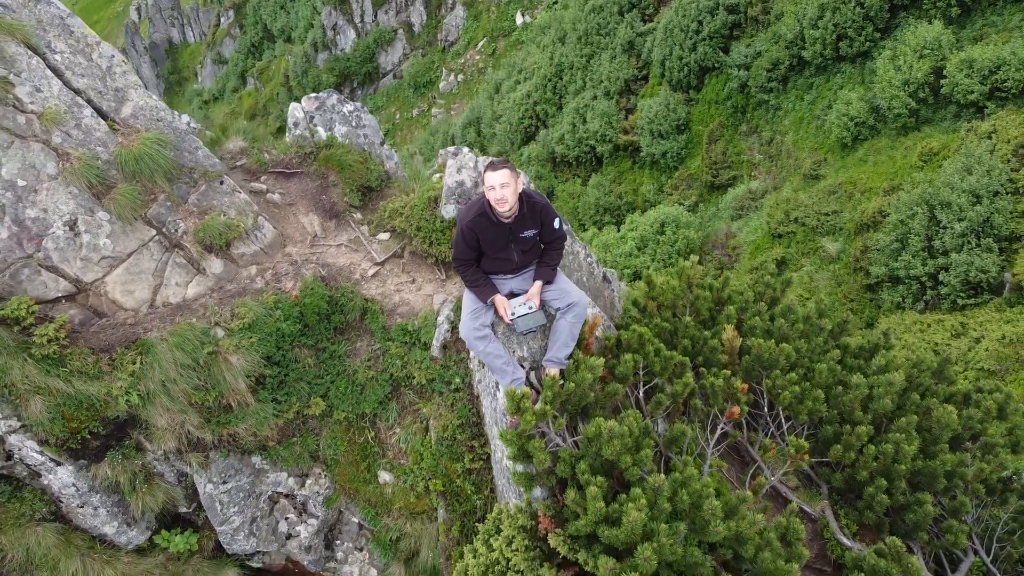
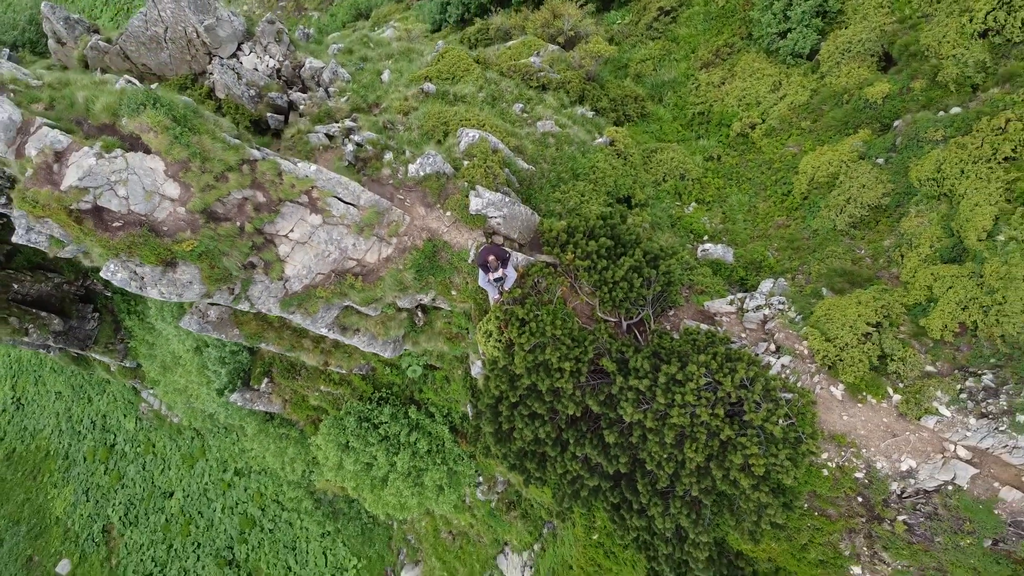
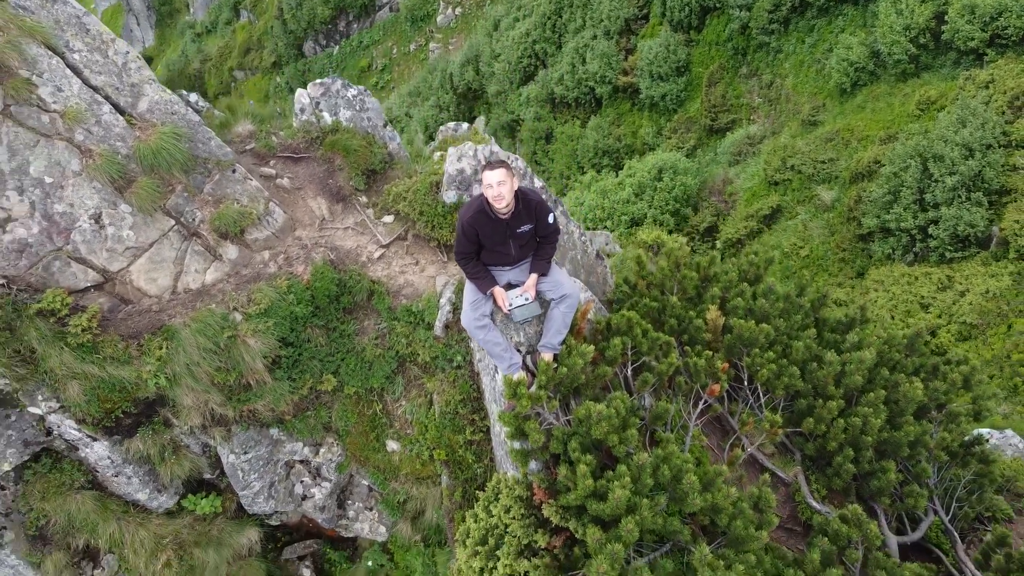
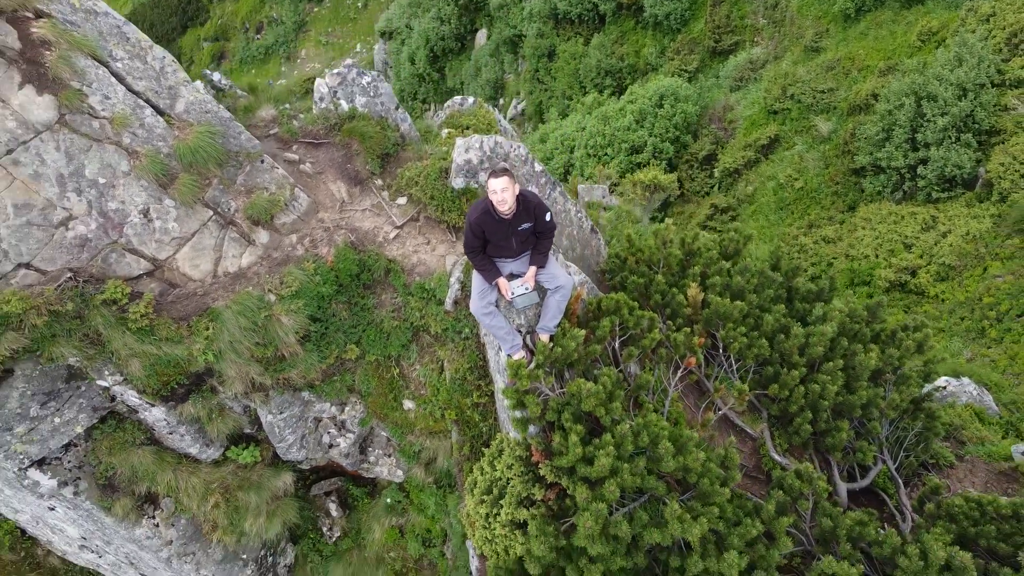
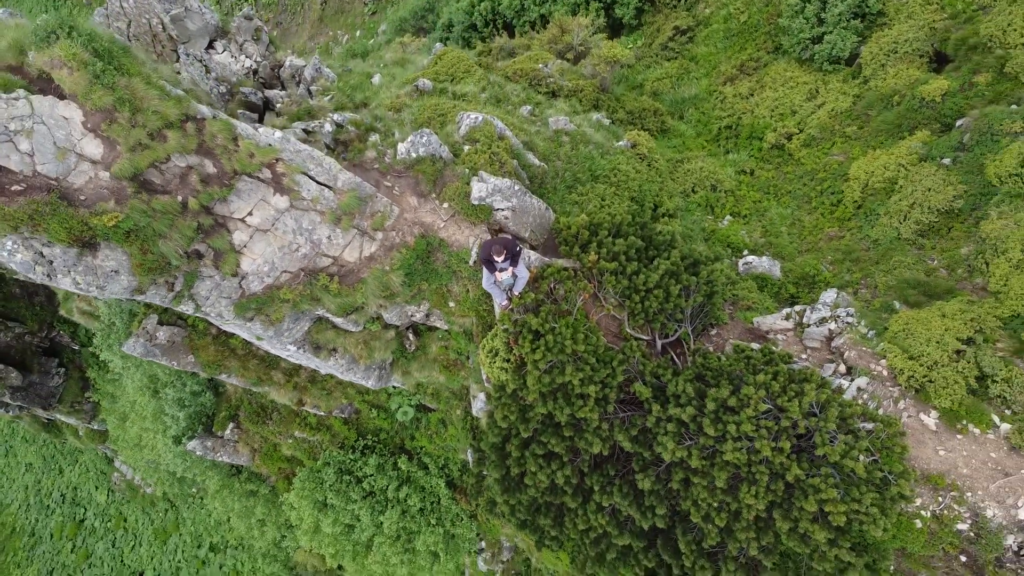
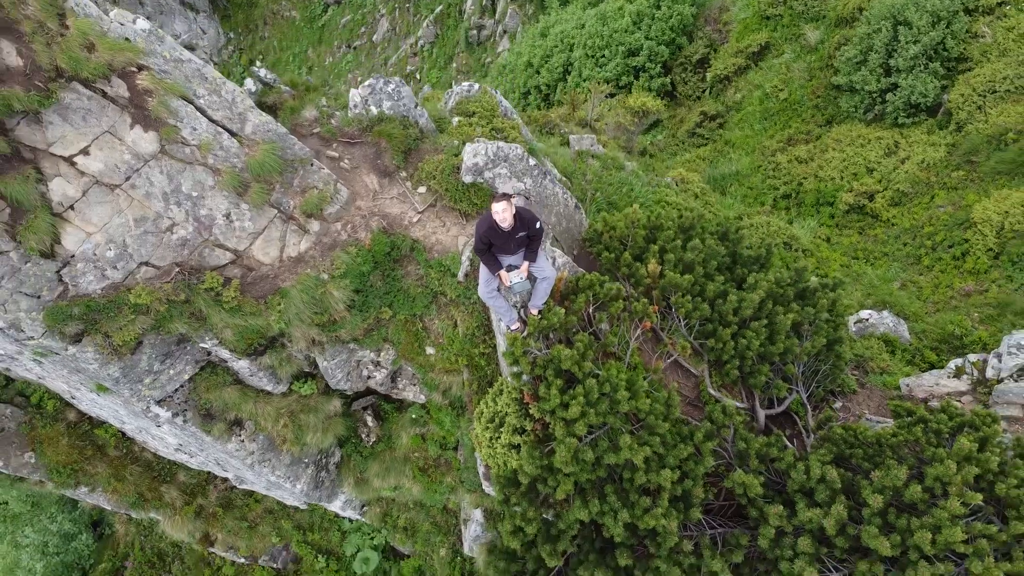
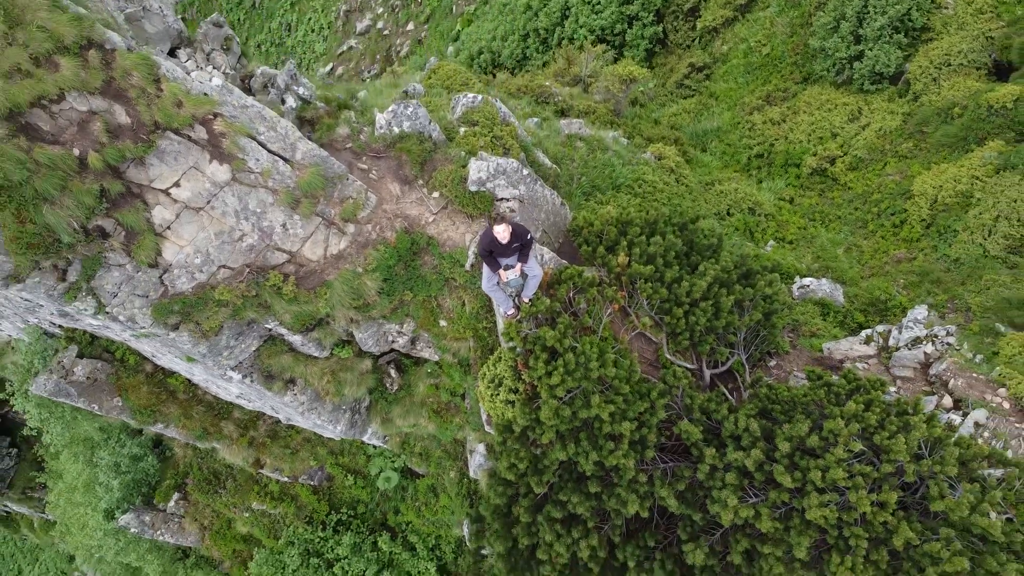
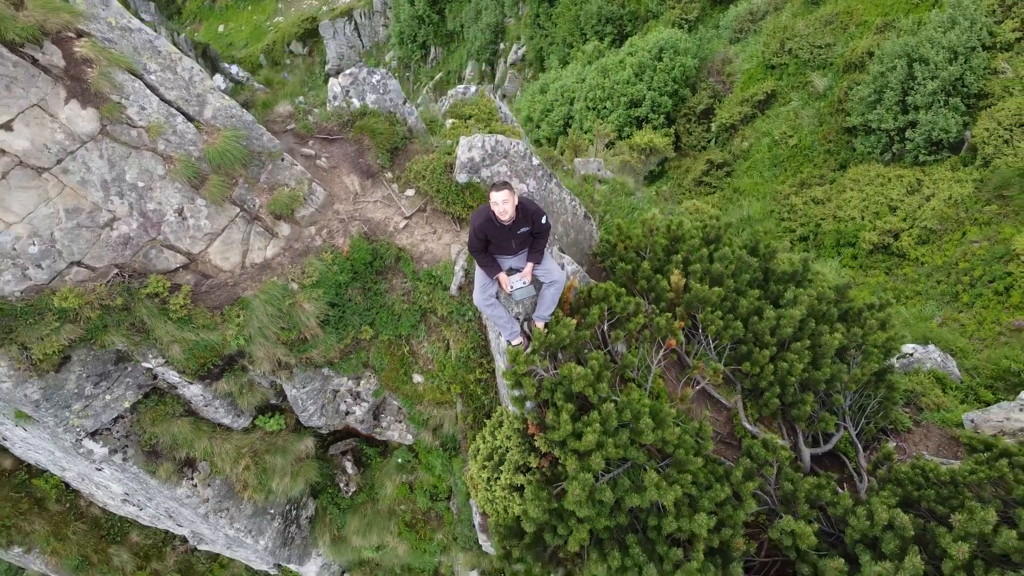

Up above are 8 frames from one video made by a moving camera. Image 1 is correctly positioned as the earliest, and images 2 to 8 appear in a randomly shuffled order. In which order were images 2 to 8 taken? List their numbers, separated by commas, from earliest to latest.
3, 4, 8, 6, 7, 5, 2
